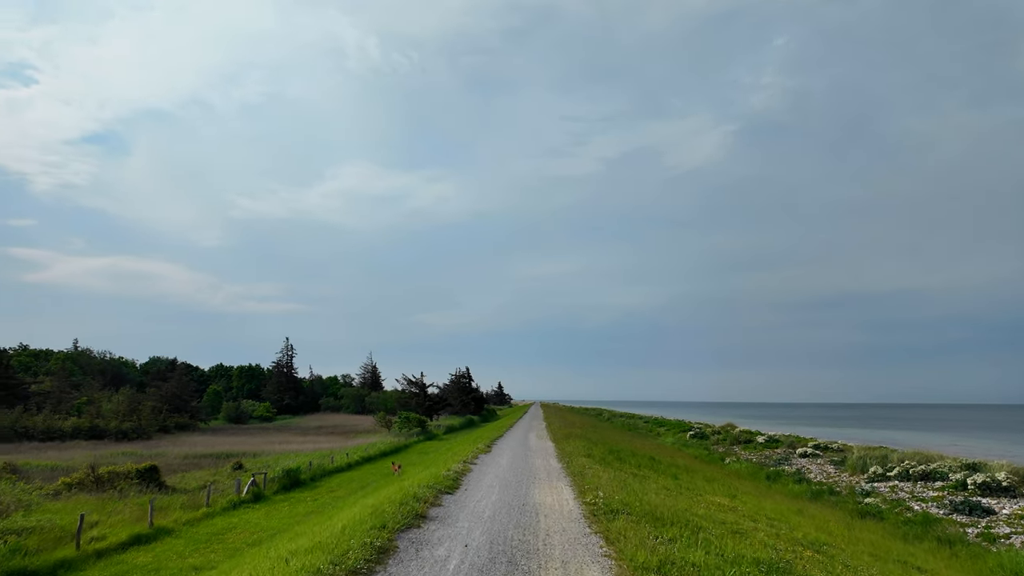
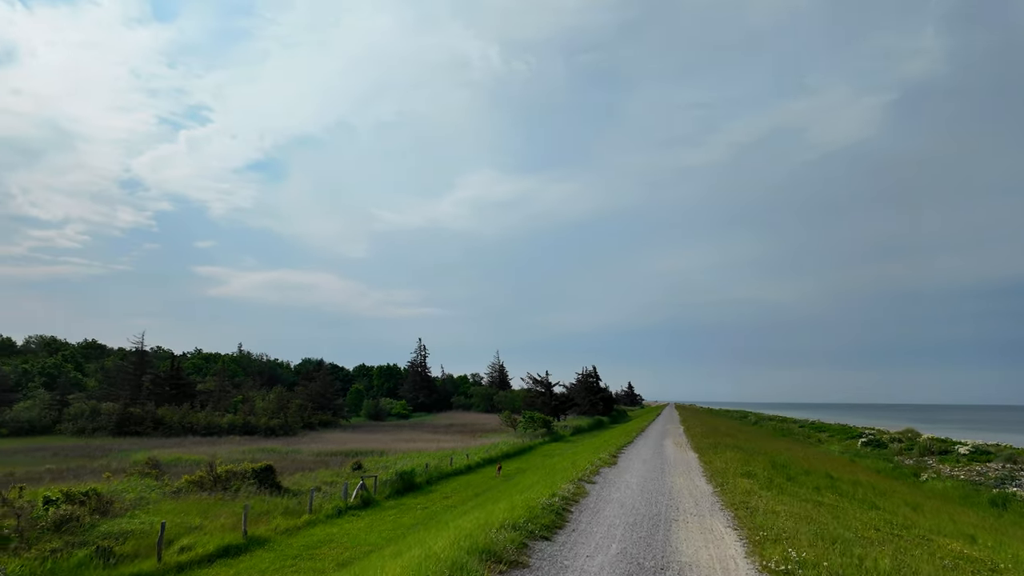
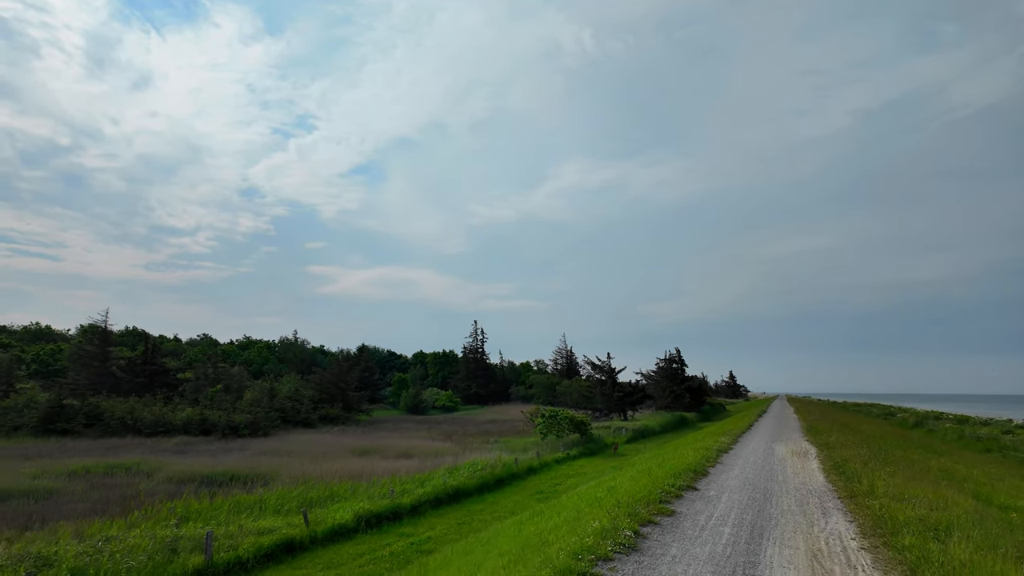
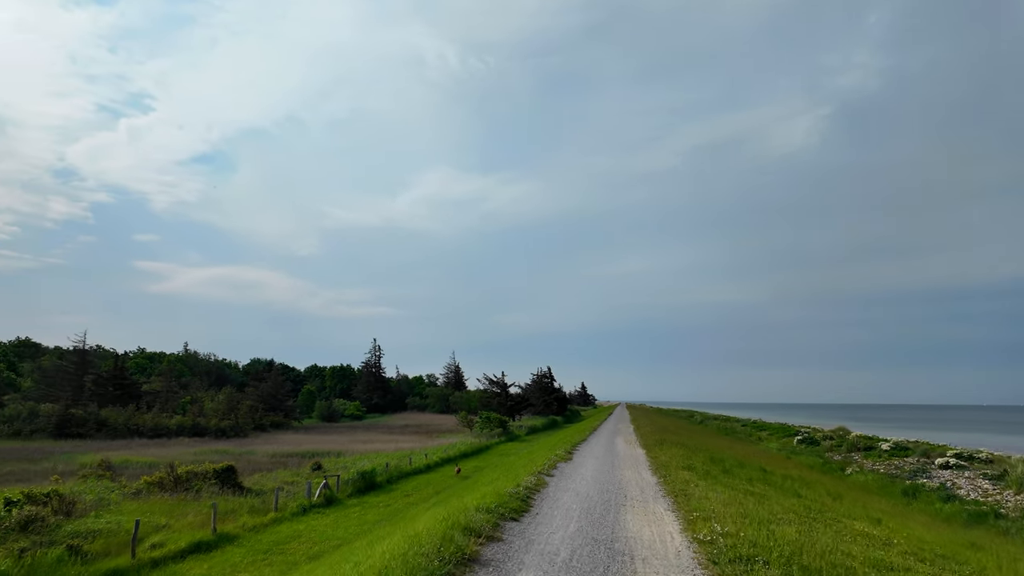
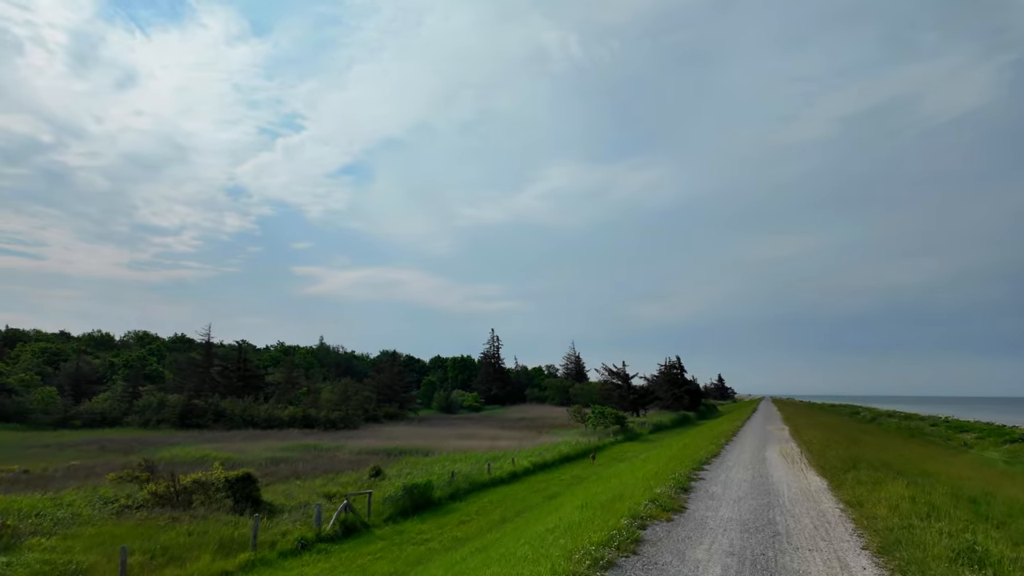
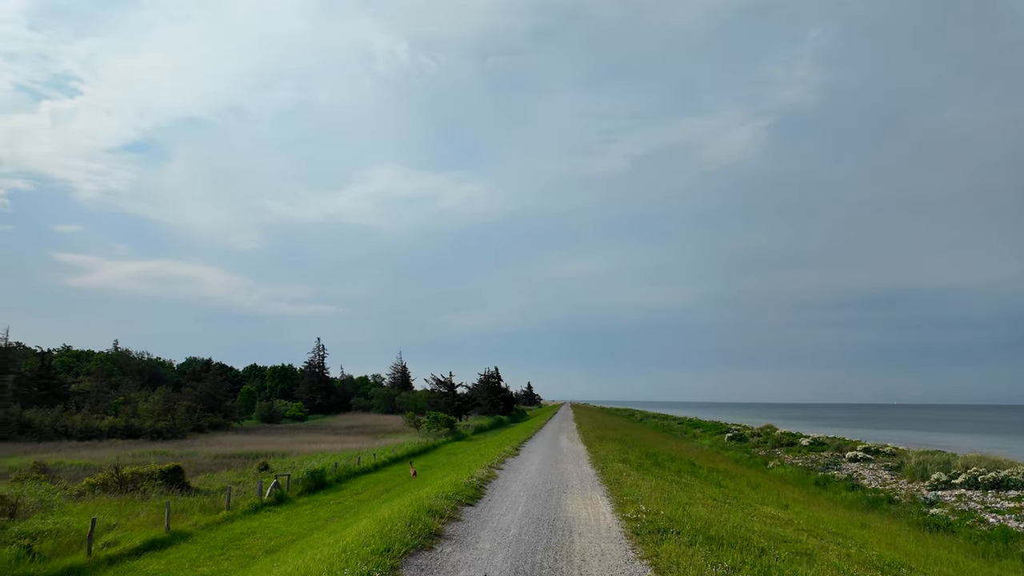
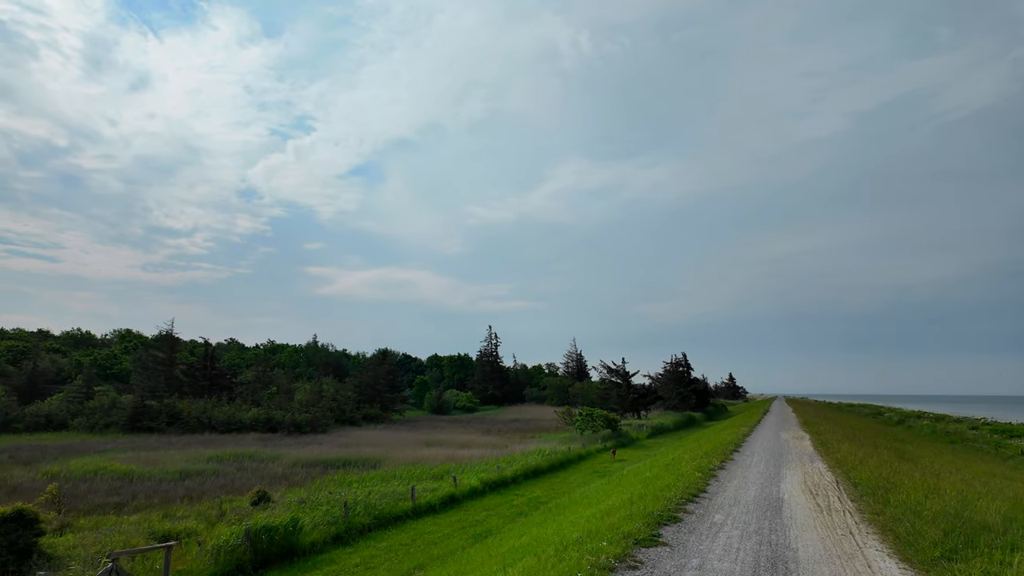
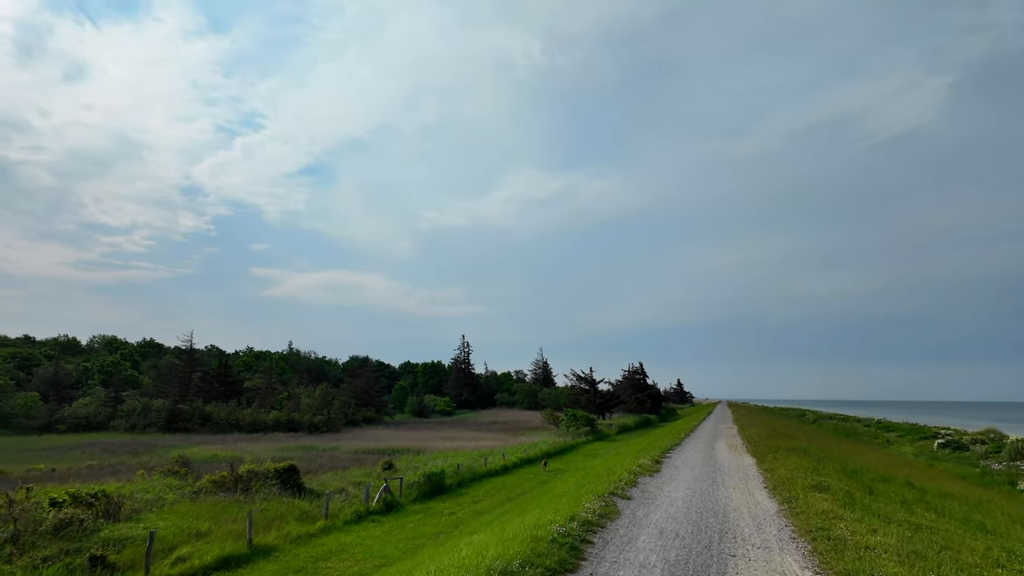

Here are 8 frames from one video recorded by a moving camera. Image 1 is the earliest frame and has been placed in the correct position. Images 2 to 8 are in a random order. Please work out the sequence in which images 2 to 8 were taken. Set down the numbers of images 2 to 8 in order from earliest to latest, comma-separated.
6, 4, 2, 8, 5, 7, 3
